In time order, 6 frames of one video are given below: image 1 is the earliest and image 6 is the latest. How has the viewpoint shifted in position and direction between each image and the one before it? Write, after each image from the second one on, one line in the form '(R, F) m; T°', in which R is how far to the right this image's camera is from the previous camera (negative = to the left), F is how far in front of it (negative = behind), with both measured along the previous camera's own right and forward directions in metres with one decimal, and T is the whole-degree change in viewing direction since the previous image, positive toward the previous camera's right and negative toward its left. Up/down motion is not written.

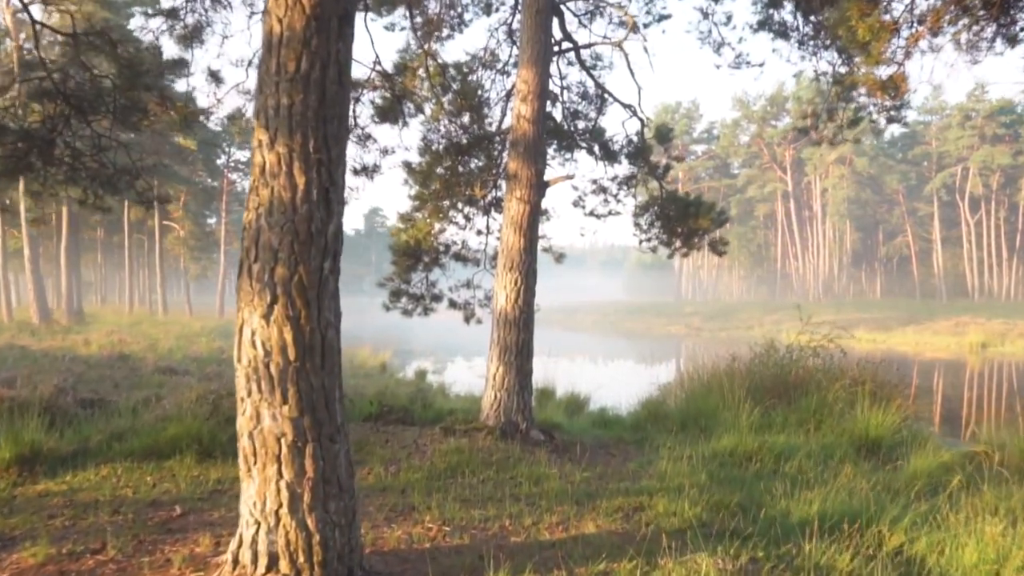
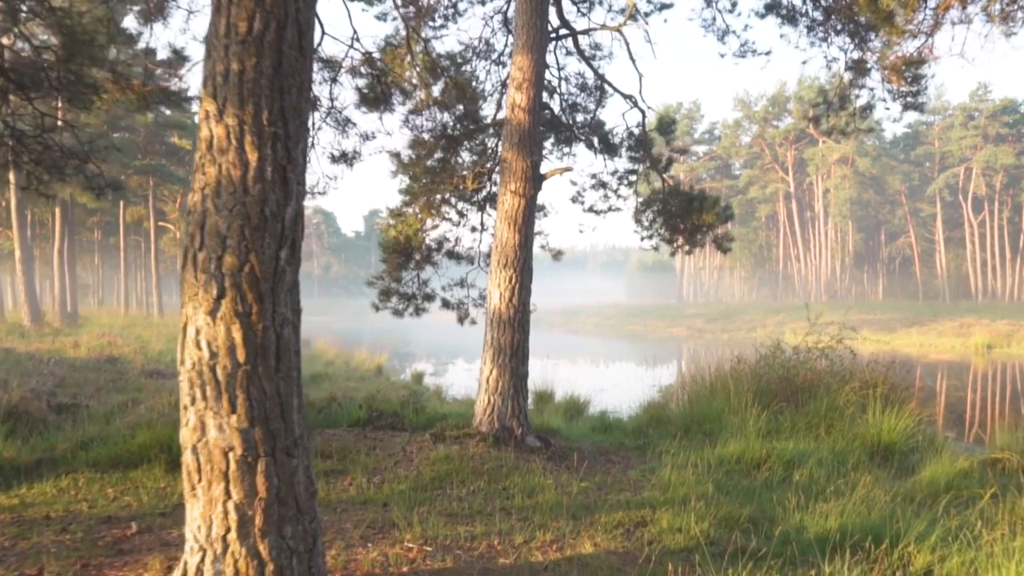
(+0.1, +0.4) m; 0°
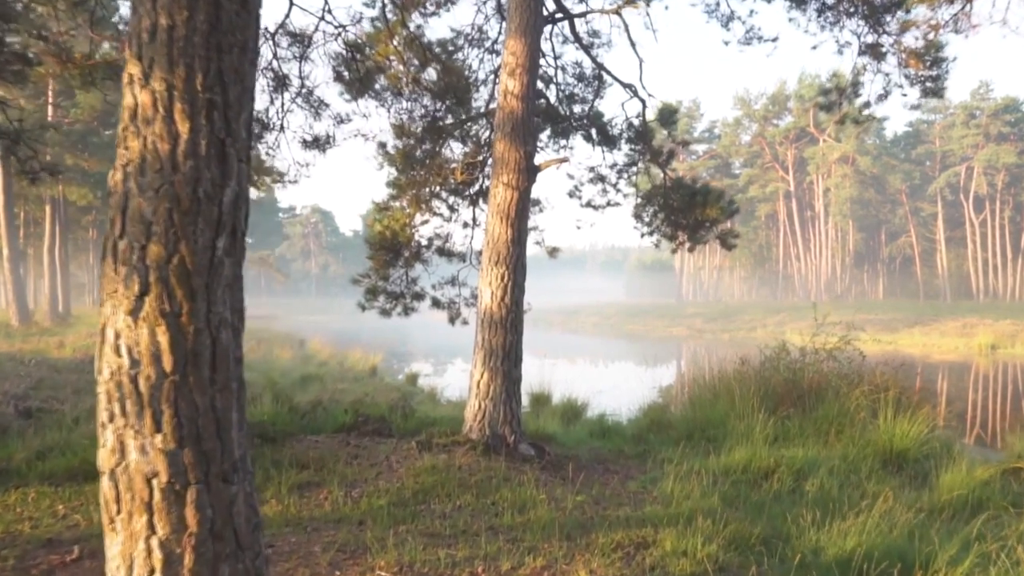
(+0.1, +0.4) m; 0°
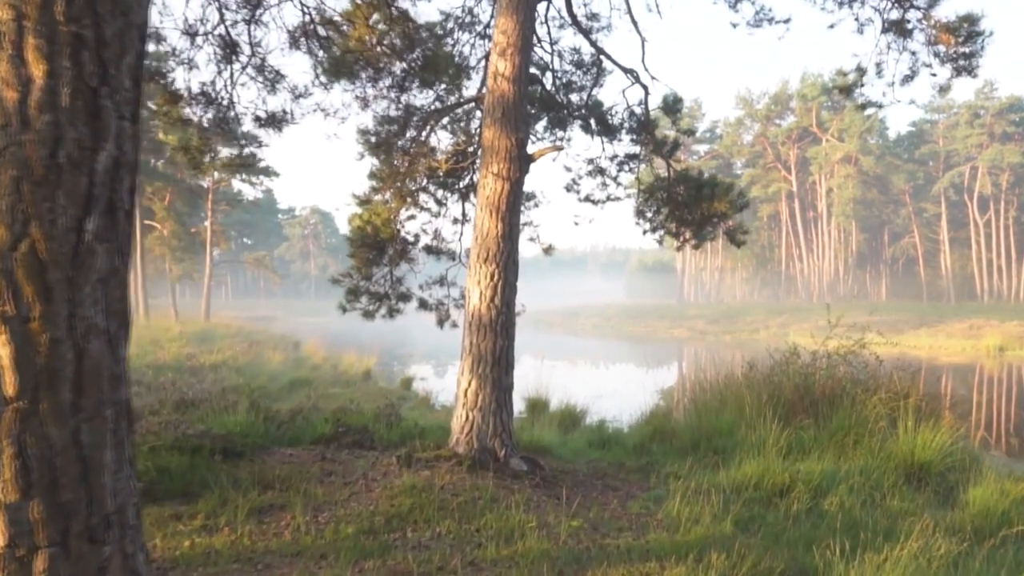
(+0.1, +0.6) m; 0°
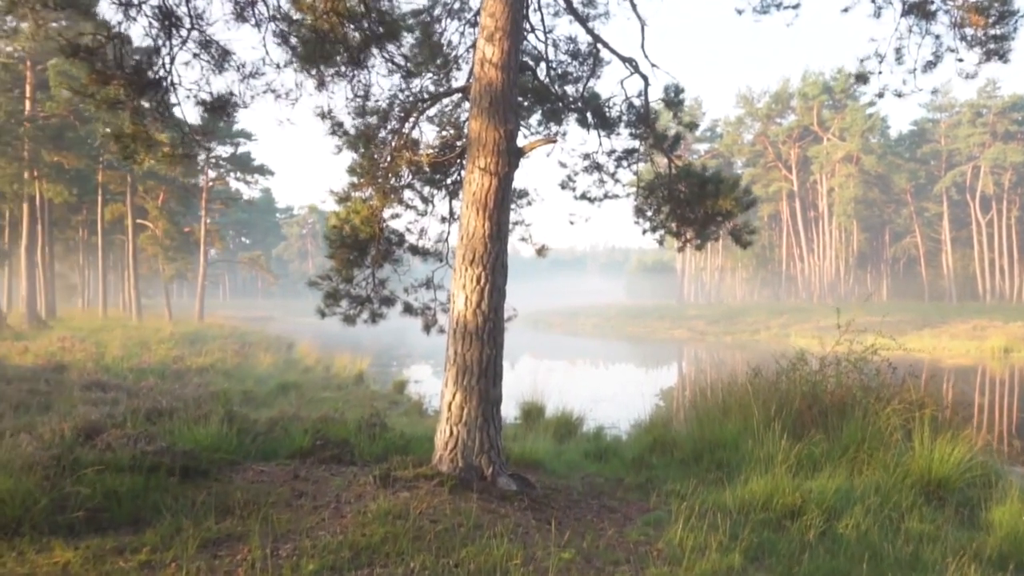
(+0.1, +0.5) m; 0°
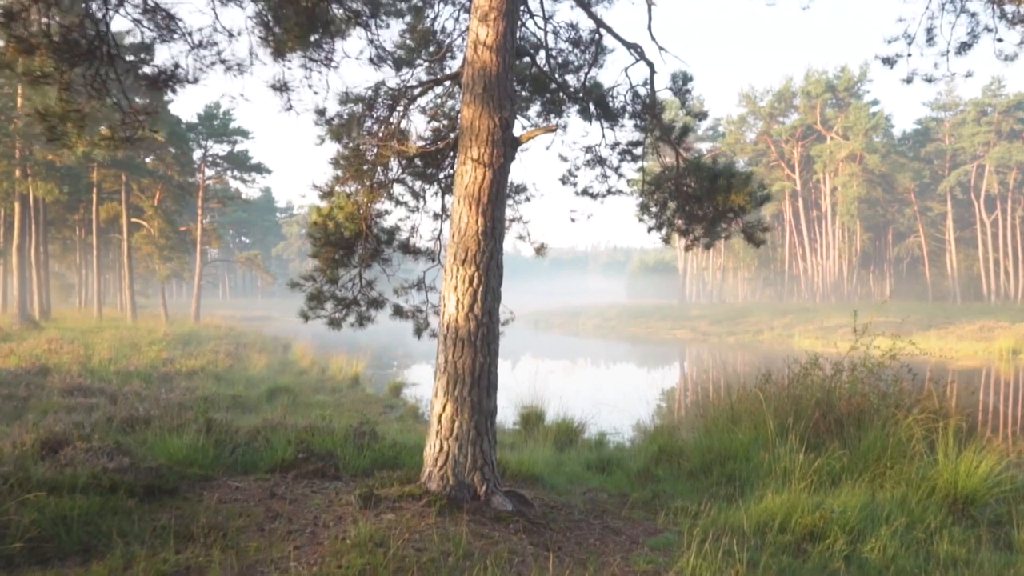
(0.0, +0.5) m; 0°
